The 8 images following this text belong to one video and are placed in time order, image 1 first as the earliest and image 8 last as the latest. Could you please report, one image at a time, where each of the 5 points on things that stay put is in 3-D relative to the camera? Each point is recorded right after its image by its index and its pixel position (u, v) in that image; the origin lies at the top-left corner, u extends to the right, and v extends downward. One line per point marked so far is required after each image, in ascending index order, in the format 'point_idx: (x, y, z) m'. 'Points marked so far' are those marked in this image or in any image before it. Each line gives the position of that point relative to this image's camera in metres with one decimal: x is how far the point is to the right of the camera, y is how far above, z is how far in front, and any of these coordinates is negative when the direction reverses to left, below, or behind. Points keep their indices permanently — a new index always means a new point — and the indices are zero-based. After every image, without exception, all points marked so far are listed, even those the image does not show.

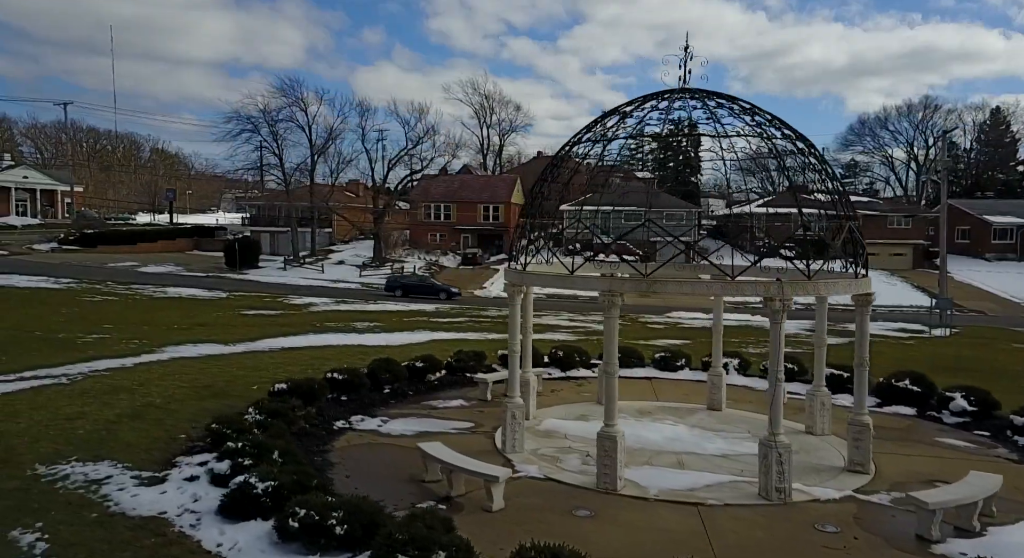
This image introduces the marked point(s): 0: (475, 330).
0: (-1.2, -1.7, +20.0) m
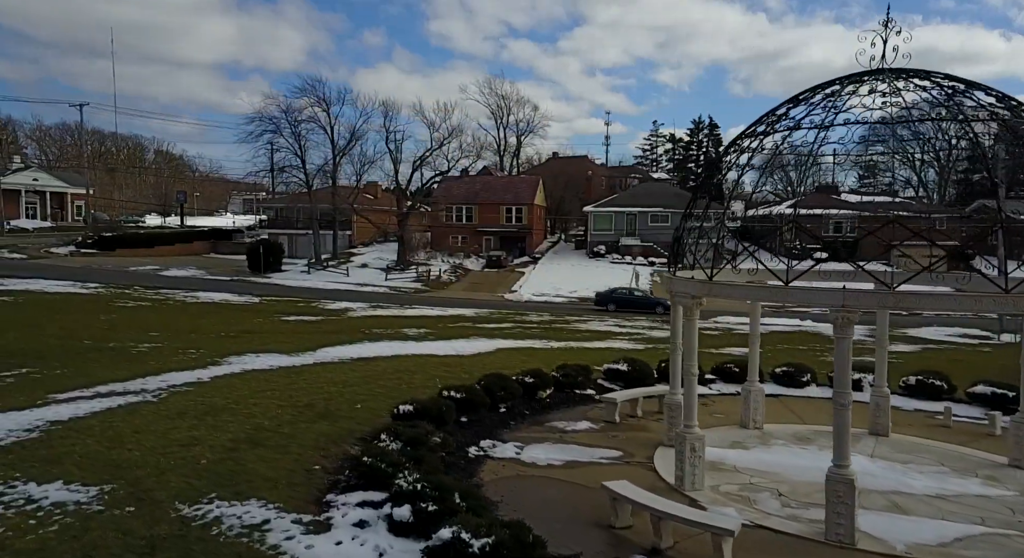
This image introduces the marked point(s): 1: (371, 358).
0: (+0.5, -1.9, +19.4) m
1: (-2.9, -1.7, +12.3) m
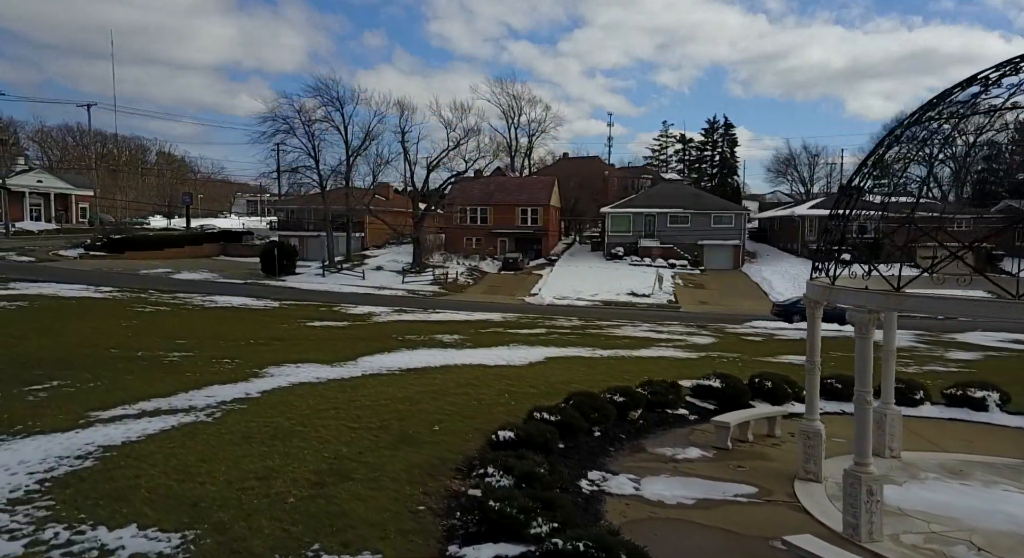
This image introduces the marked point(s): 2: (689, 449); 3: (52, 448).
0: (+1.7, -2.0, +18.7) m
1: (-1.7, -1.8, +11.6) m
2: (+2.0, -1.9, +6.8) m
3: (-5.4, -2.0, +7.1) m
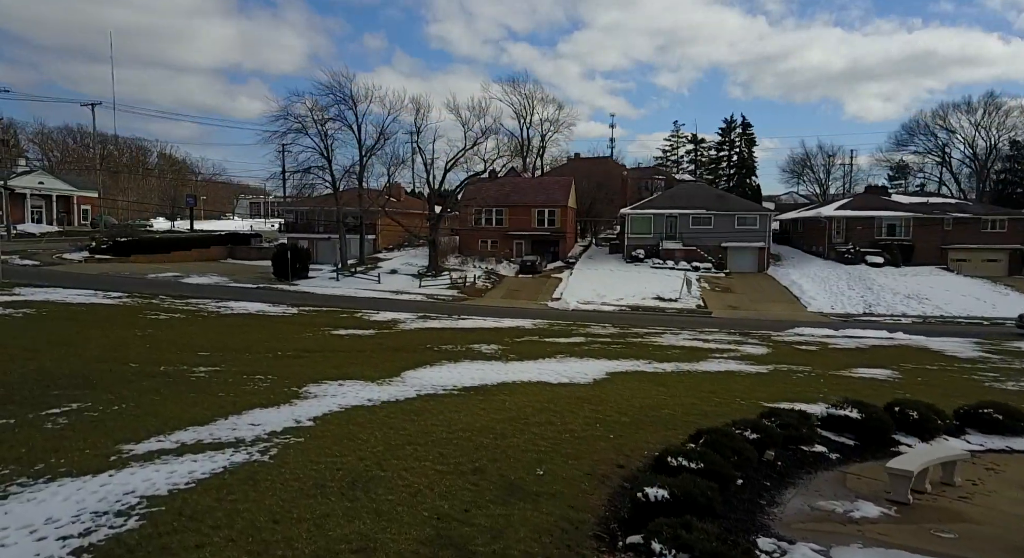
0: (+2.9, -2.2, +17.5) m
1: (-0.5, -2.0, +10.4) m
2: (+3.2, -2.1, +5.6) m
3: (-4.2, -2.2, +5.9) m
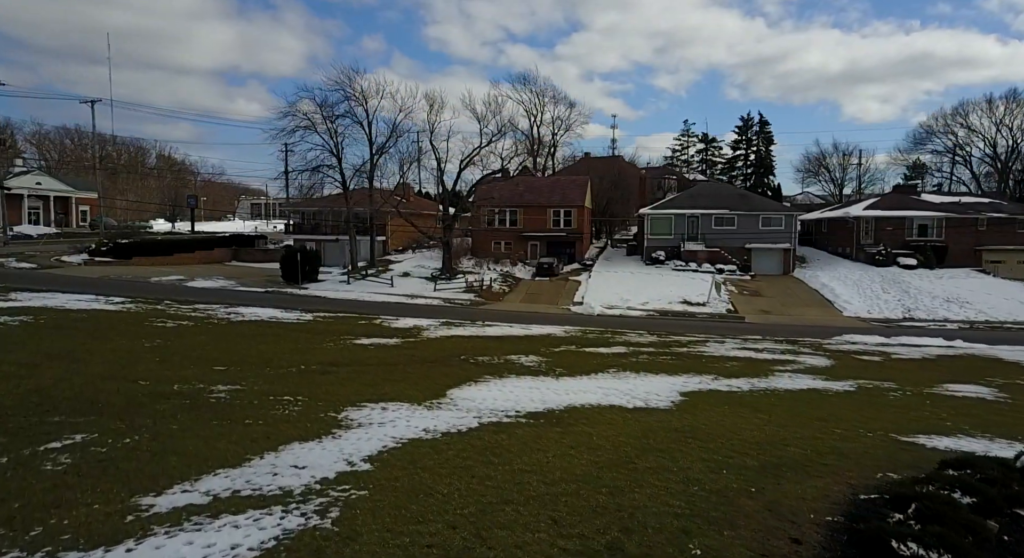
0: (+4.1, -2.3, +16.0) m
1: (+0.7, -2.1, +8.9) m
2: (+4.4, -2.2, +4.1) m
3: (-3.0, -2.3, +4.4) m
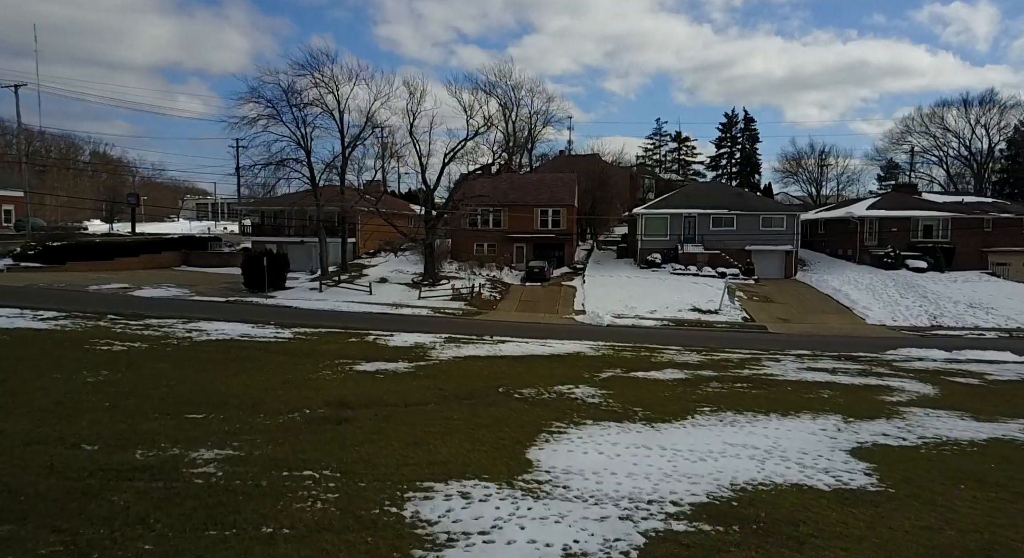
0: (+5.3, -2.6, +13.1) m
1: (+2.5, -2.4, +5.7) m
2: (+6.6, -2.5, +1.2) m
3: (-0.9, -2.6, +1.0) m
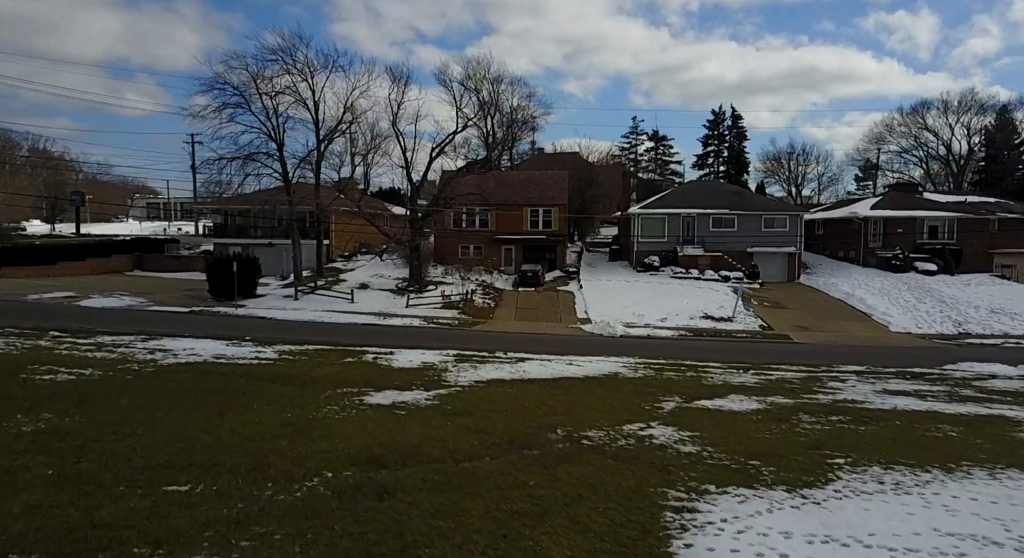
0: (+6.6, -2.9, +10.8) m
1: (+4.2, -2.7, +3.3) m
2: (+8.5, -2.8, -1.0) m
3: (+1.1, -2.9, -1.7) m
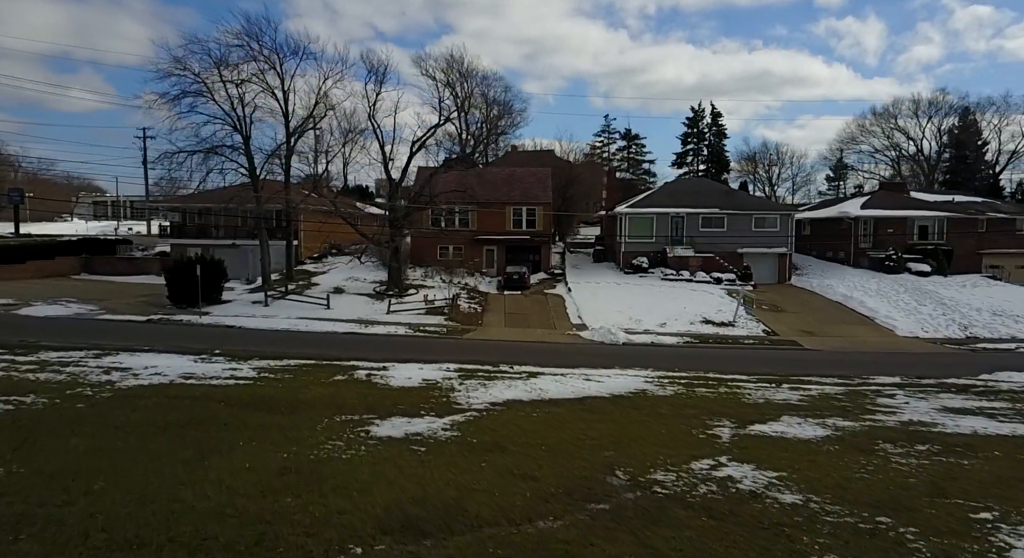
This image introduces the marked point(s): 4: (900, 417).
0: (+7.4, -3.1, +9.3) m
1: (+5.5, -2.9, +1.6) m
2: (+10.1, -3.0, -2.3) m
3: (+2.8, -3.2, -3.5) m
4: (+8.5, -3.0, +13.3) m
